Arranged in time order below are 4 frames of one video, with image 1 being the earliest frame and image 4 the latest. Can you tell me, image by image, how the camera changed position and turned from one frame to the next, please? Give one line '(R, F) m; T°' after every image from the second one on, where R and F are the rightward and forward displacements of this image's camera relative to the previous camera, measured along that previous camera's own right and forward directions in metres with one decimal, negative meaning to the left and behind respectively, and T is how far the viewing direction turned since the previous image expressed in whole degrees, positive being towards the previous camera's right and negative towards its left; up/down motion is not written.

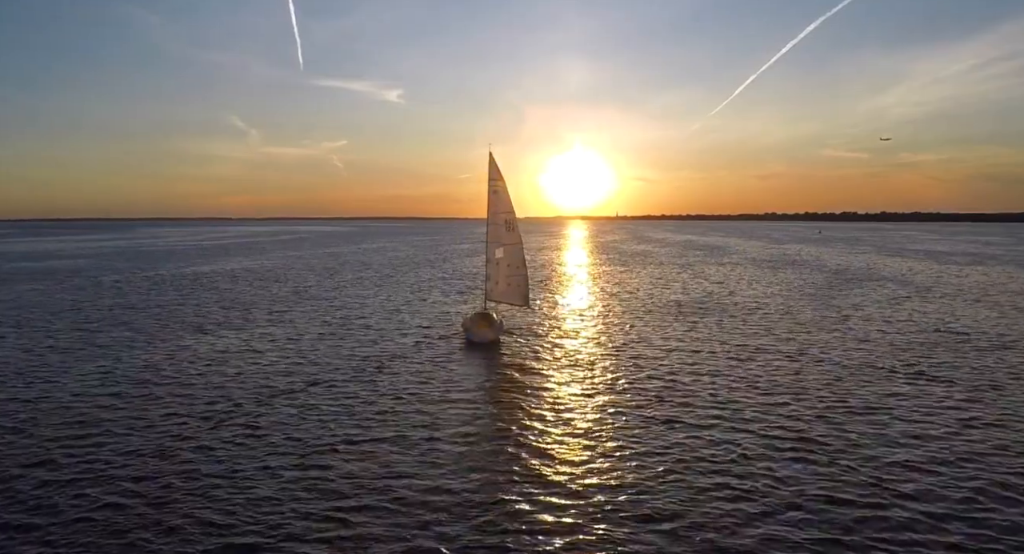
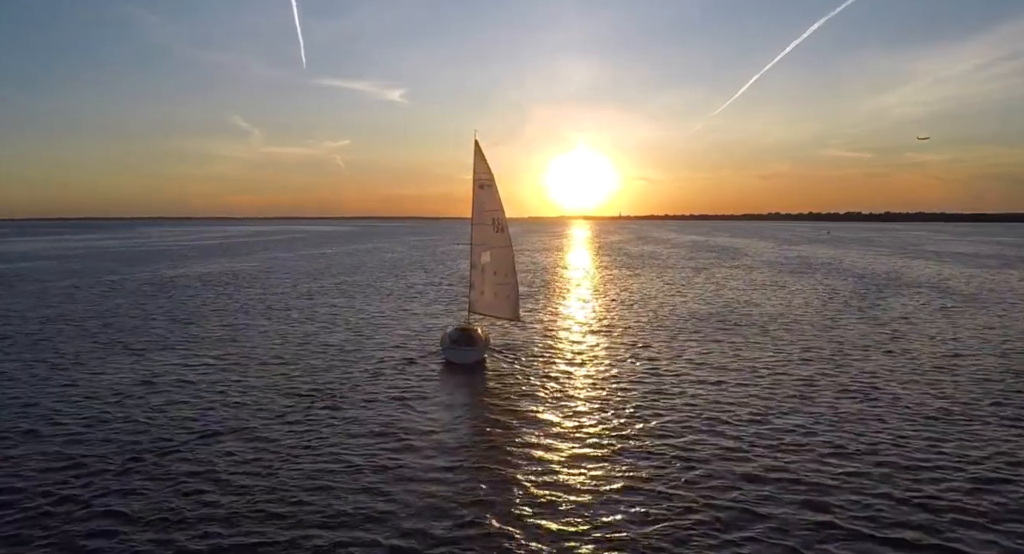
(+0.6, +5.7) m; 0°
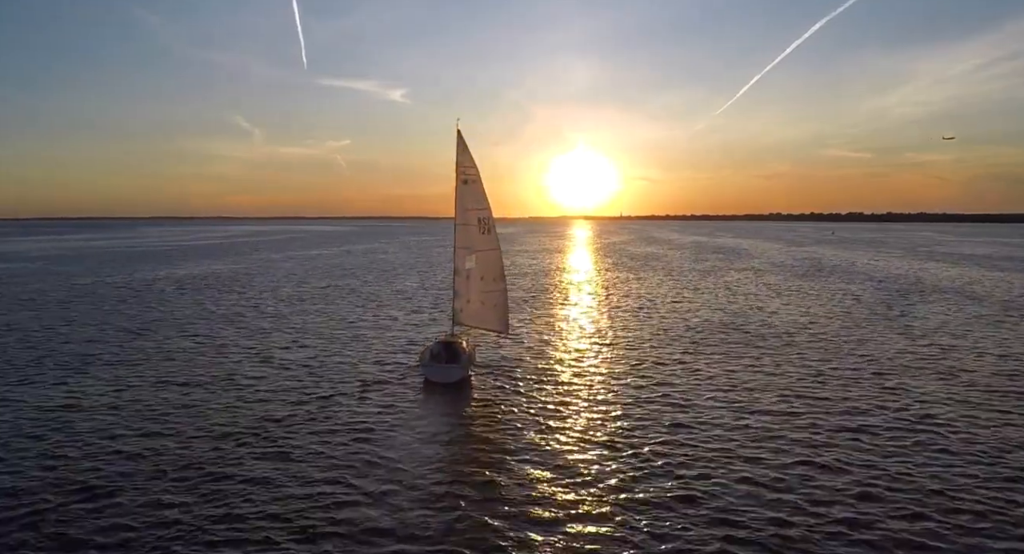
(+0.6, +3.9) m; 0°
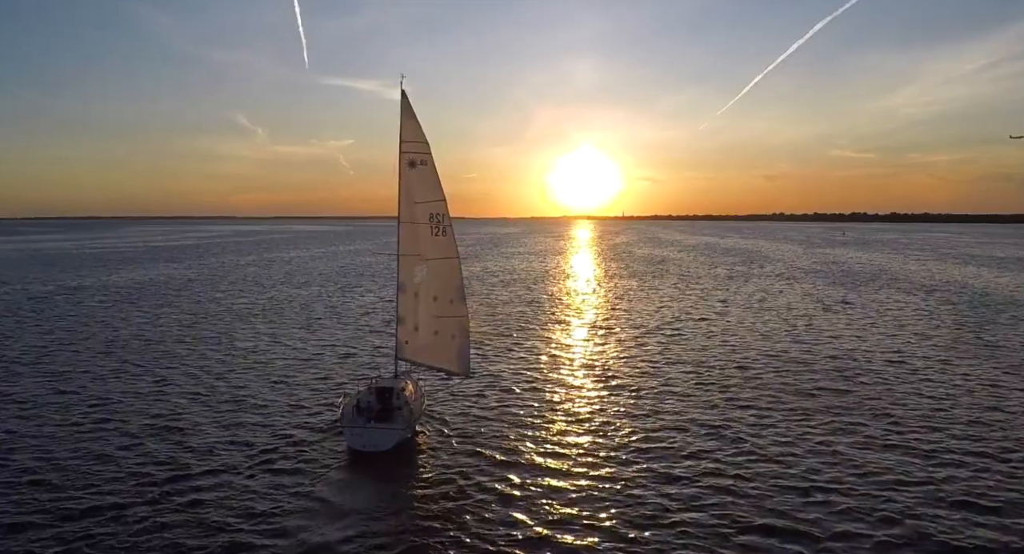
(+1.1, +8.6) m; 0°
